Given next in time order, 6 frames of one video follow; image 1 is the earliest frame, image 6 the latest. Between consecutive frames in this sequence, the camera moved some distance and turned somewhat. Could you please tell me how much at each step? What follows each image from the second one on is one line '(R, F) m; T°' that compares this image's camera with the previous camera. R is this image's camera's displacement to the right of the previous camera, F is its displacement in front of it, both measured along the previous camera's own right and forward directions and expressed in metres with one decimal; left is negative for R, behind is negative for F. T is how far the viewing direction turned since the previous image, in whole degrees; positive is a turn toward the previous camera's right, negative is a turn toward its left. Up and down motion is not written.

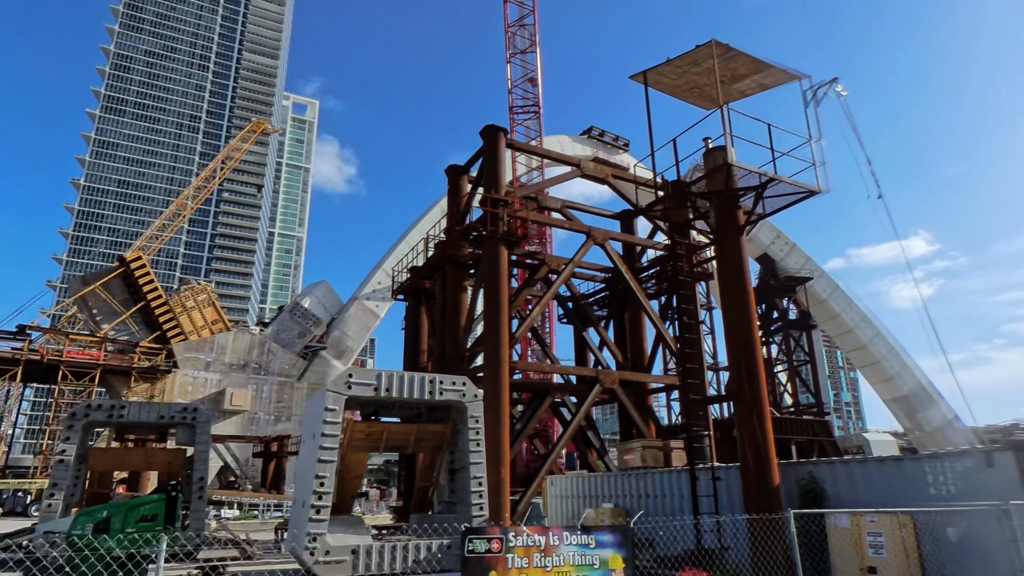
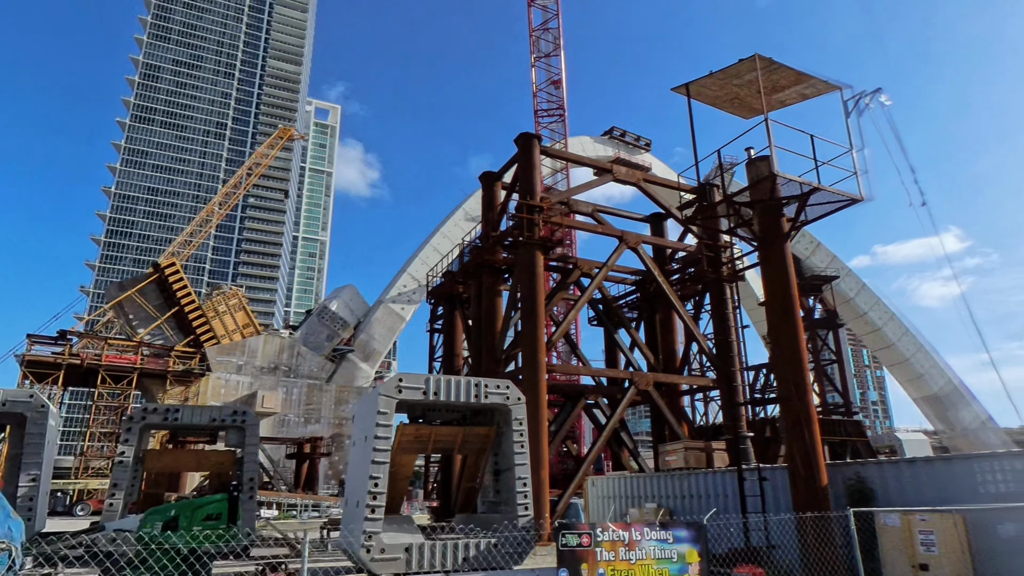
(-0.5, -0.4) m; -2°
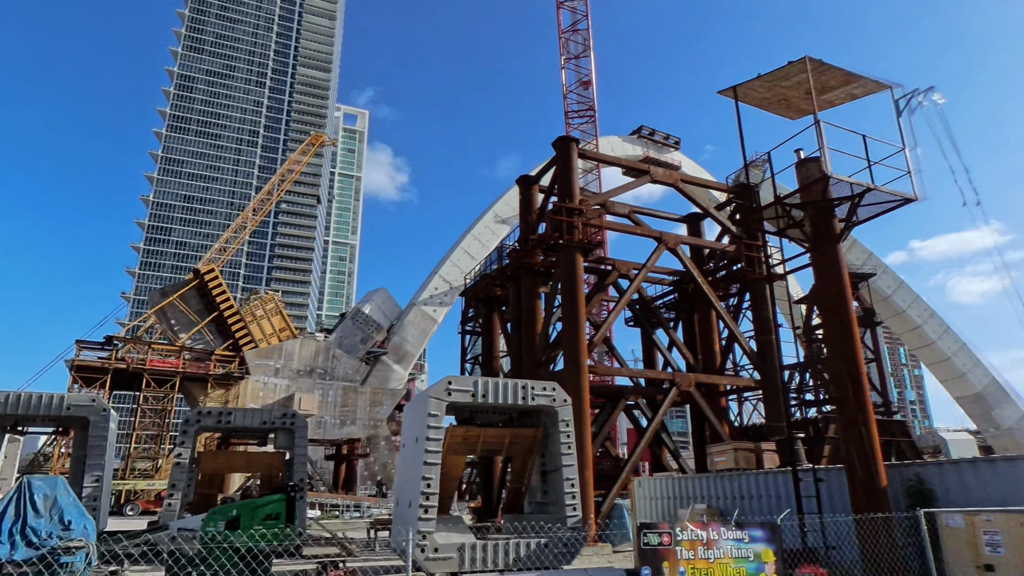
(-0.4, -0.2) m; -2°
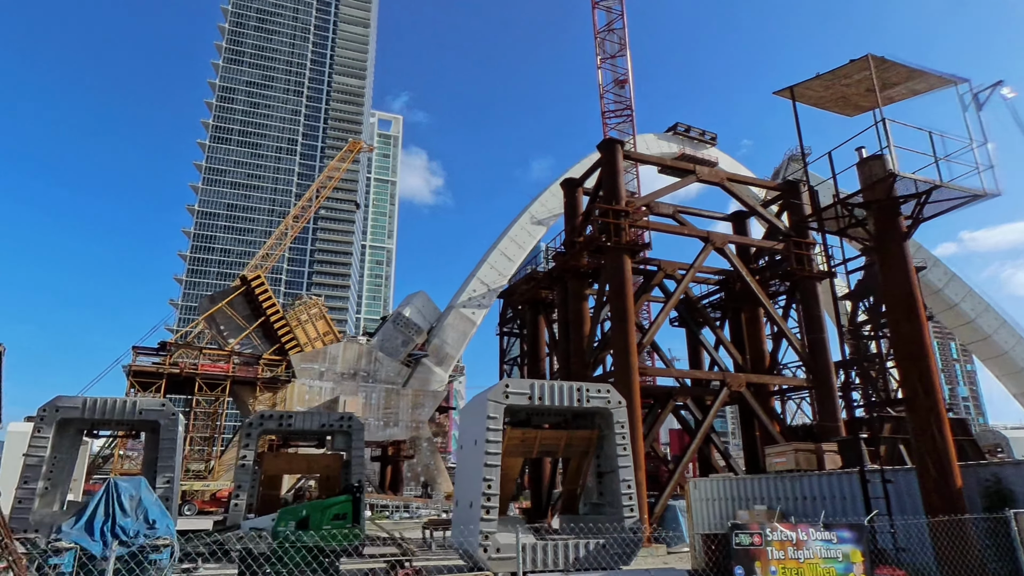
(-0.4, -0.2) m; -3°
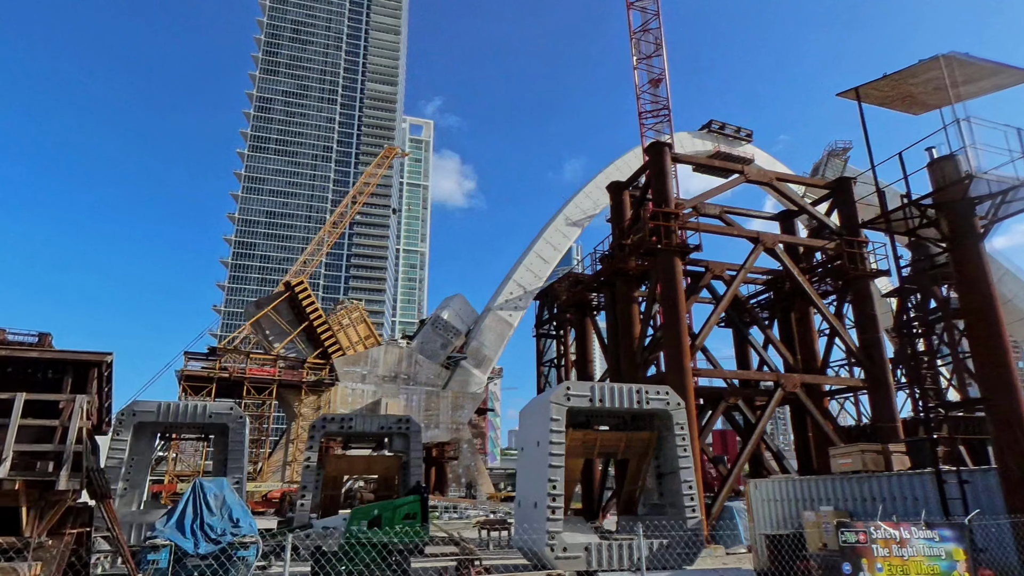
(-0.6, -0.3) m; -3°
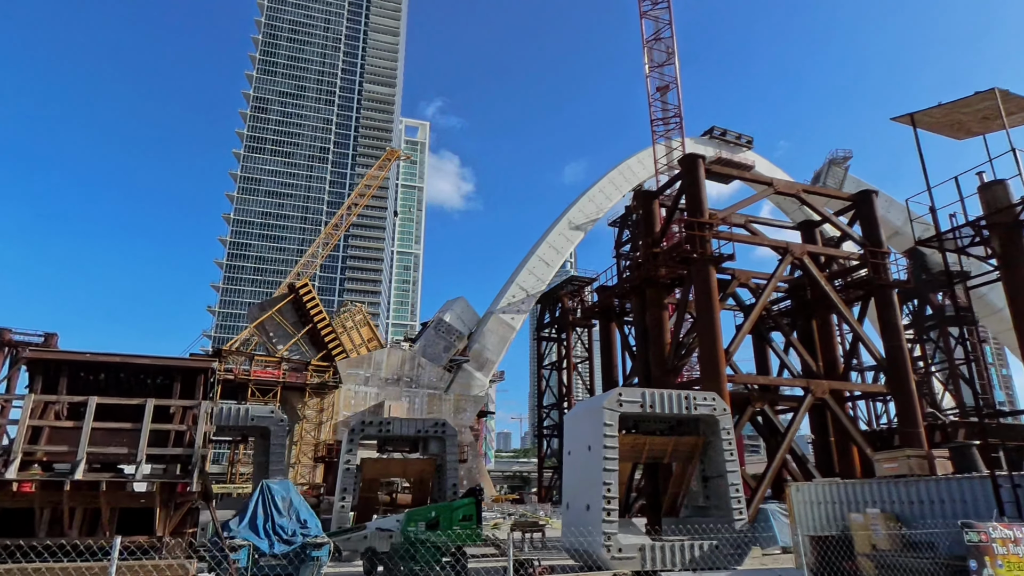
(-1.5, -0.4) m; +1°
